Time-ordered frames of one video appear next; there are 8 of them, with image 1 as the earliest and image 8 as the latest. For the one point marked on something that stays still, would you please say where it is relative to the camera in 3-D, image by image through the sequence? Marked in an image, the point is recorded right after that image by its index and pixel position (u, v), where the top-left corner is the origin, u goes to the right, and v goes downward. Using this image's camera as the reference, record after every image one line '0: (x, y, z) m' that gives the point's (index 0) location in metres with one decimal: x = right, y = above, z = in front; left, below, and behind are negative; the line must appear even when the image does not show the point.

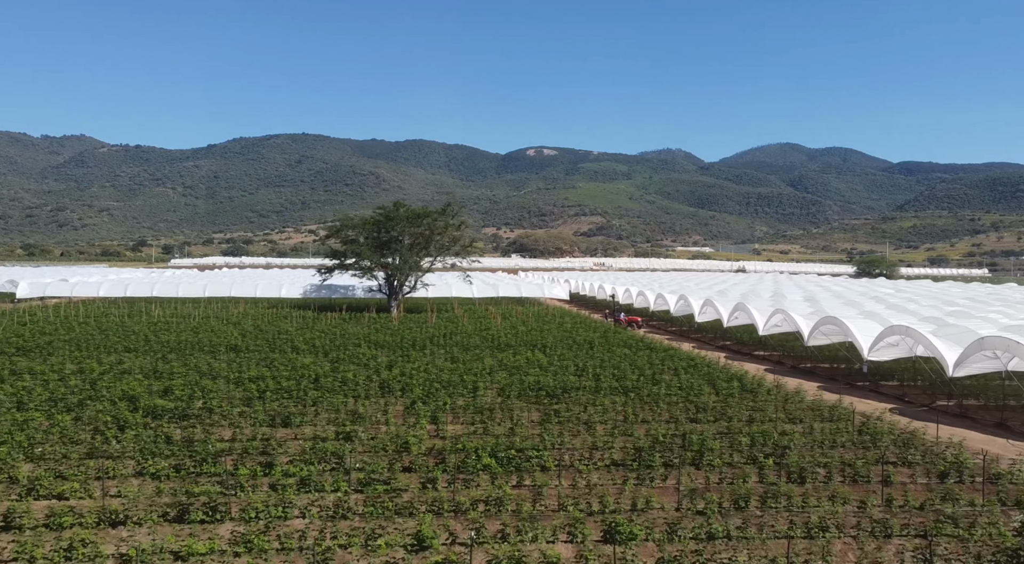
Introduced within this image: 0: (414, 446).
0: (-1.3, -2.2, +9.4) m
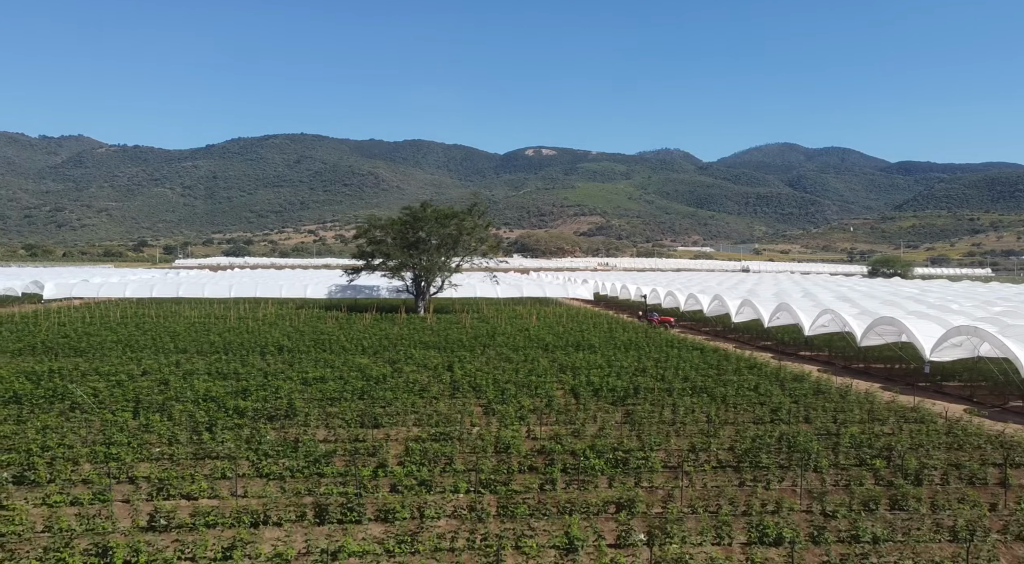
0: (+0.1, -2.2, +9.3) m
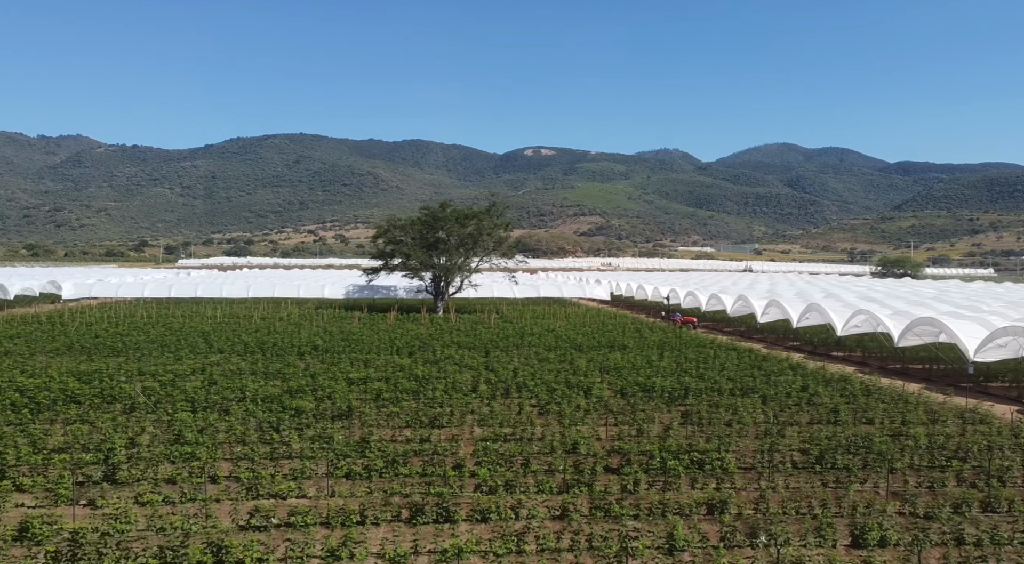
0: (+1.0, -2.2, +9.3) m
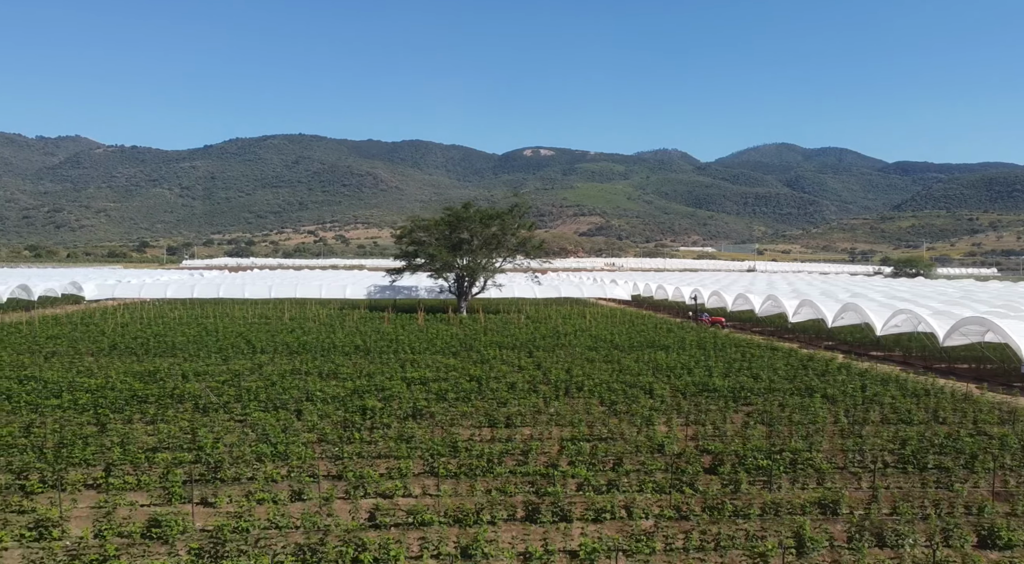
0: (+2.2, -2.2, +9.3) m
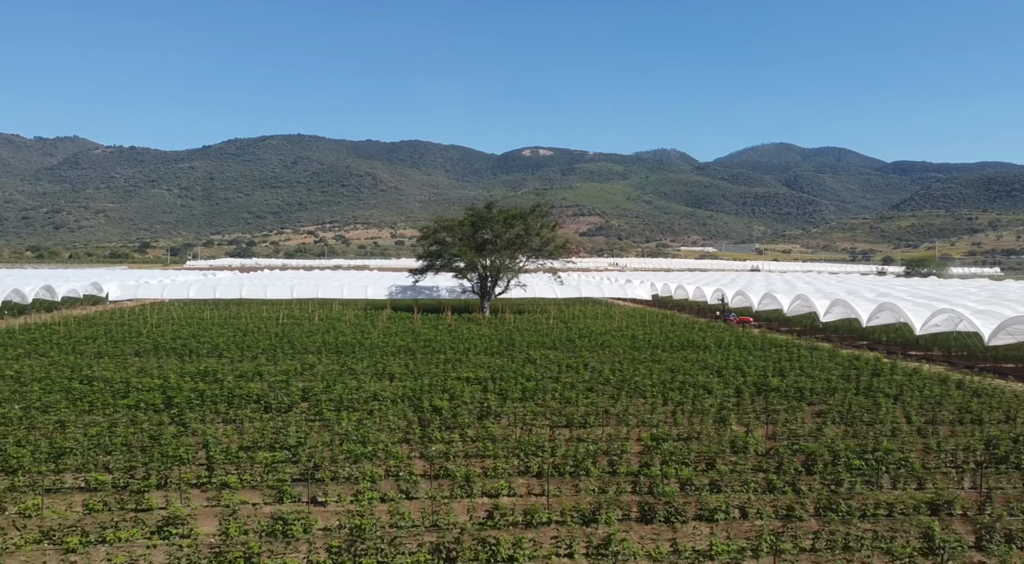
0: (+3.3, -2.2, +9.2) m
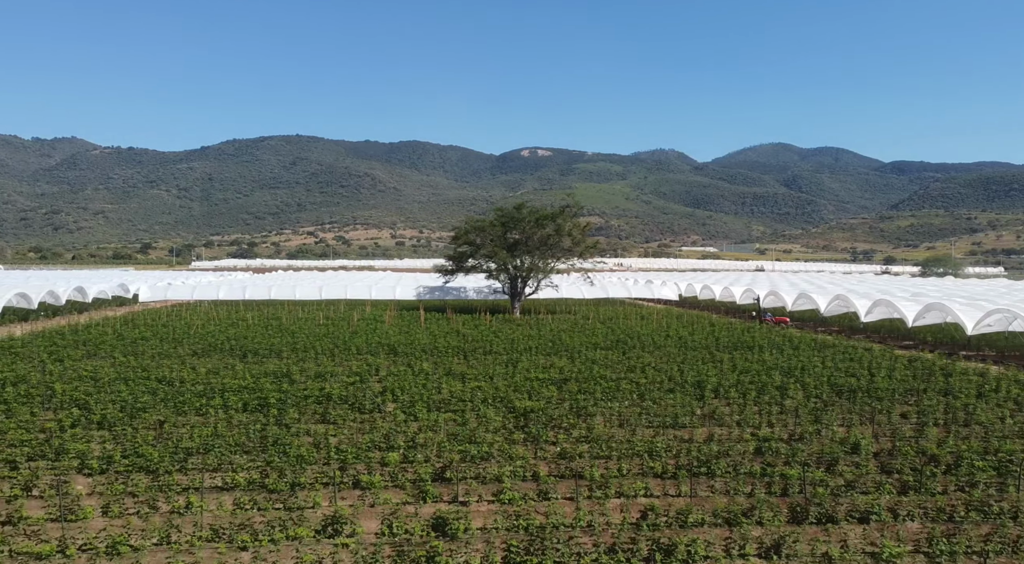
0: (+4.8, -2.2, +9.2) m
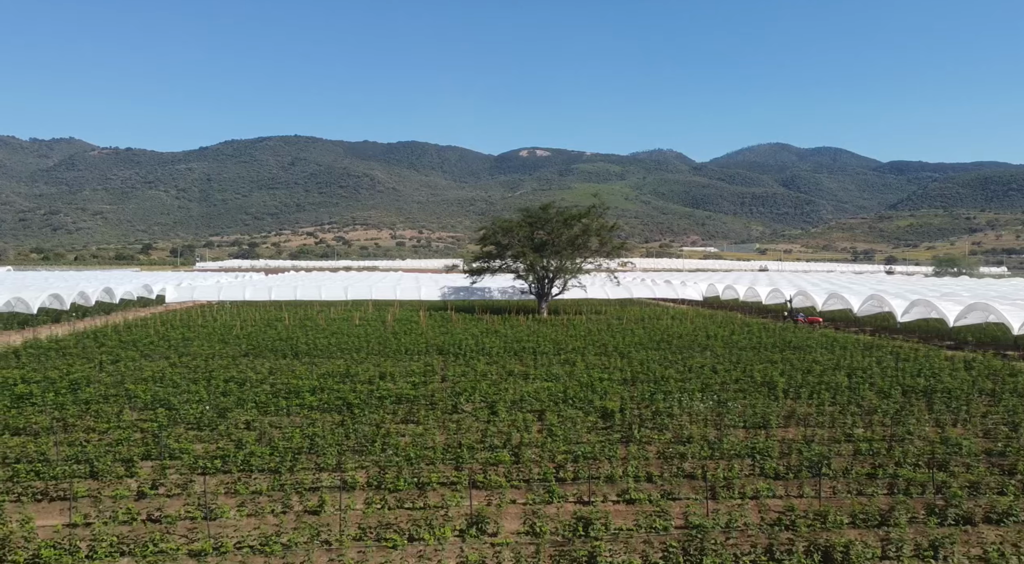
0: (+6.2, -2.2, +9.1) m
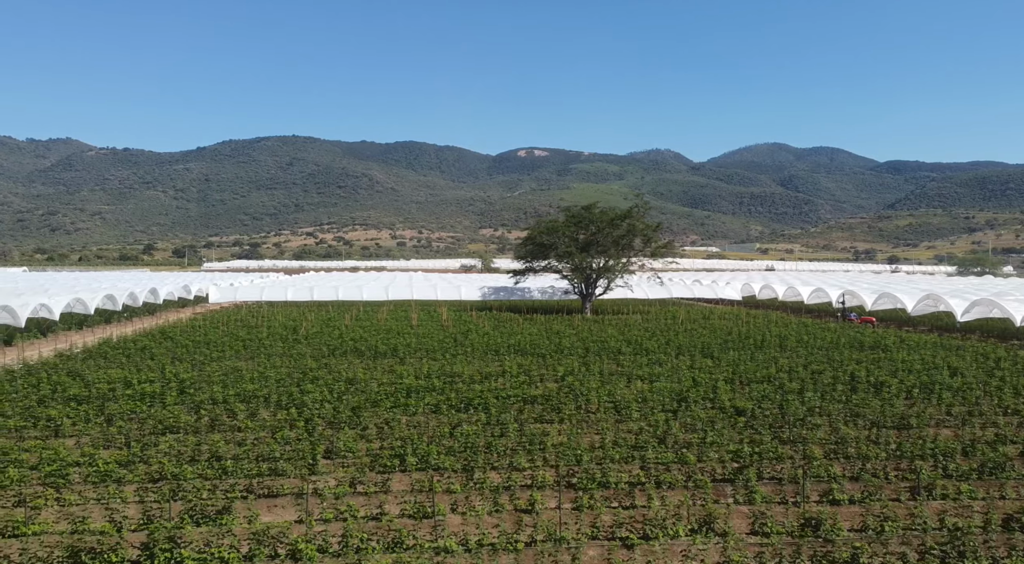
0: (+8.3, -2.2, +9.0) m
